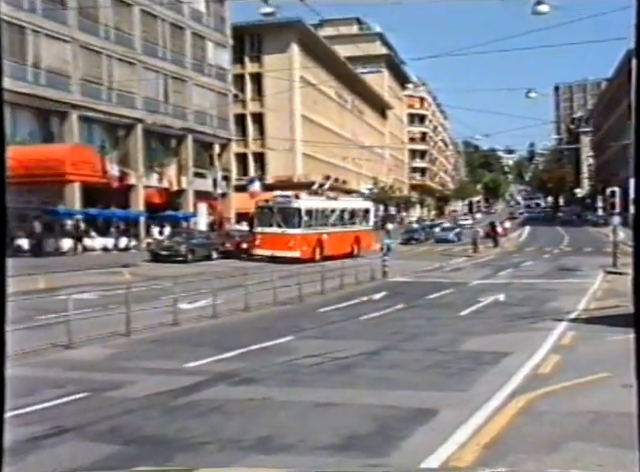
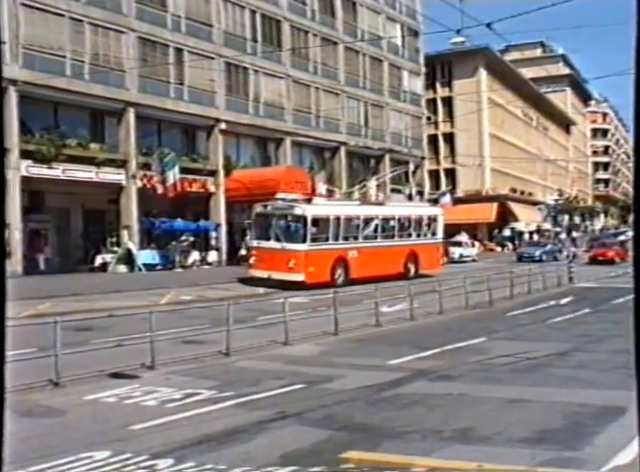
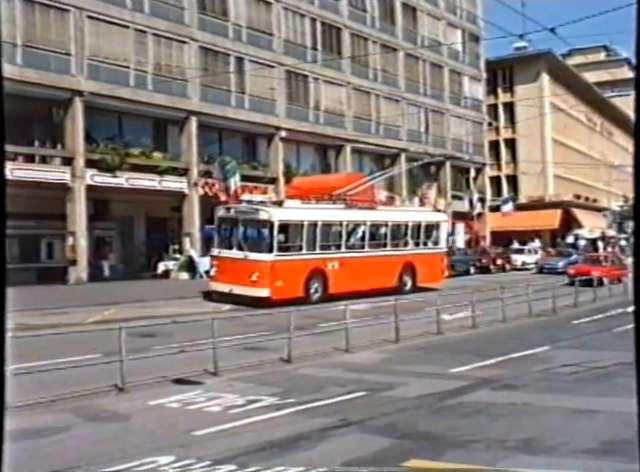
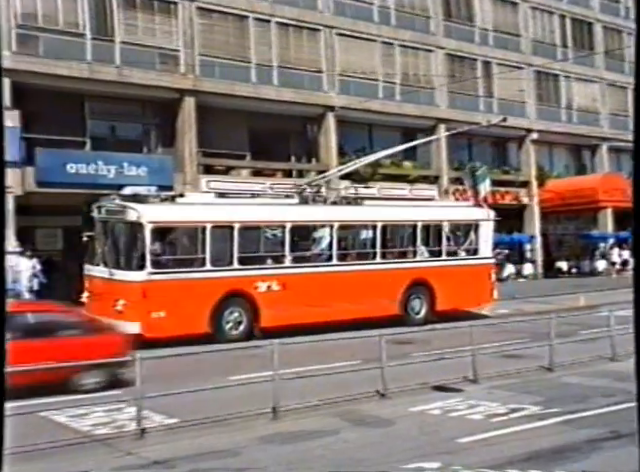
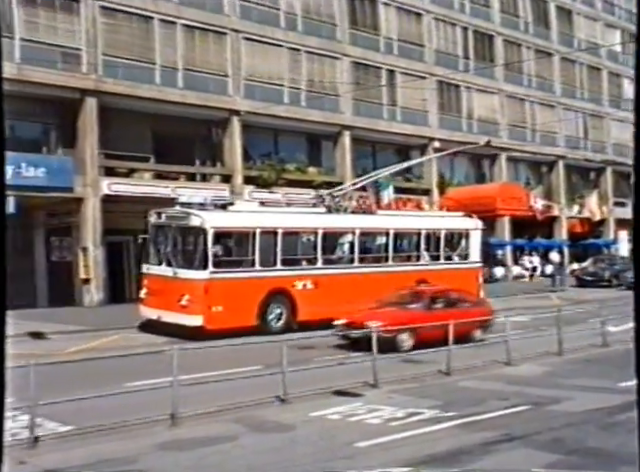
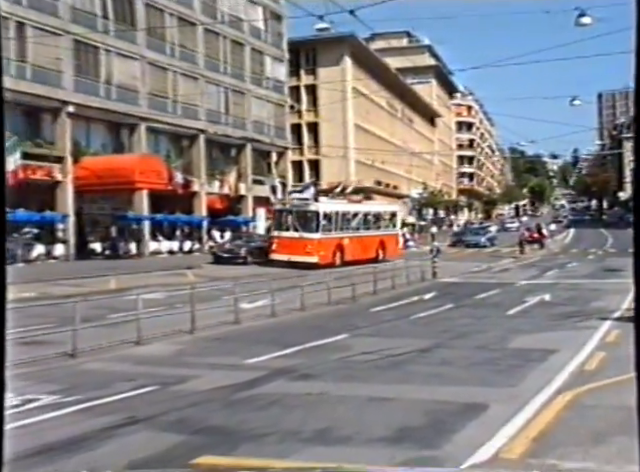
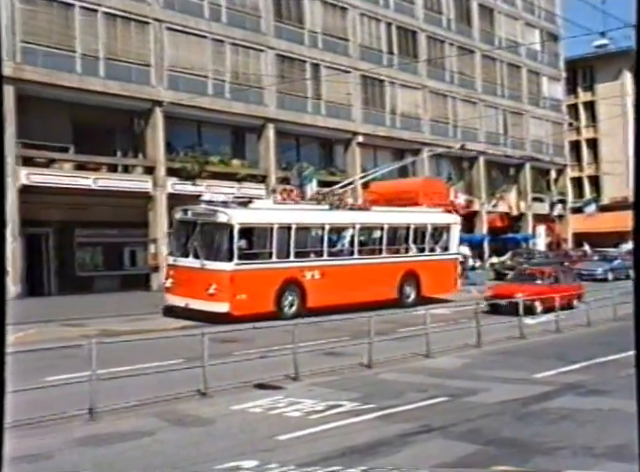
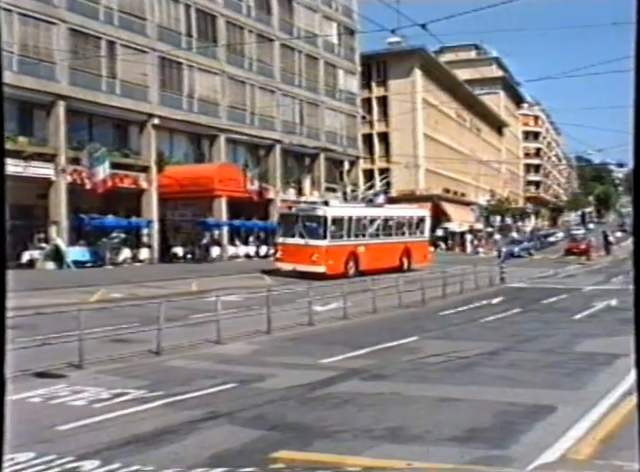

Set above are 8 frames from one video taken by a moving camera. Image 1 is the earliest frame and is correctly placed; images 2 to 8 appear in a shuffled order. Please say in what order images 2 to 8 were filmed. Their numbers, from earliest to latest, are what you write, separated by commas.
6, 8, 2, 3, 7, 5, 4
